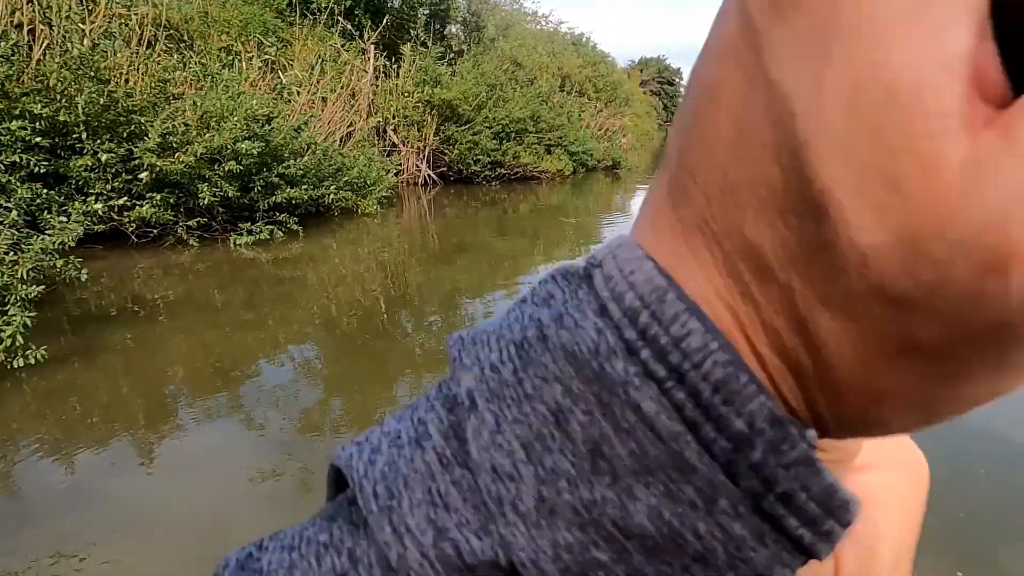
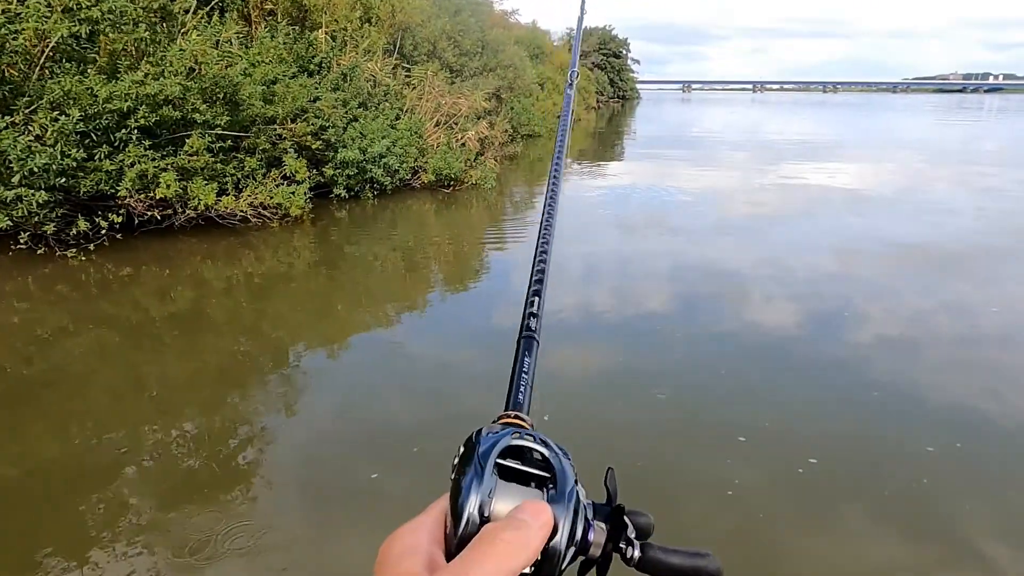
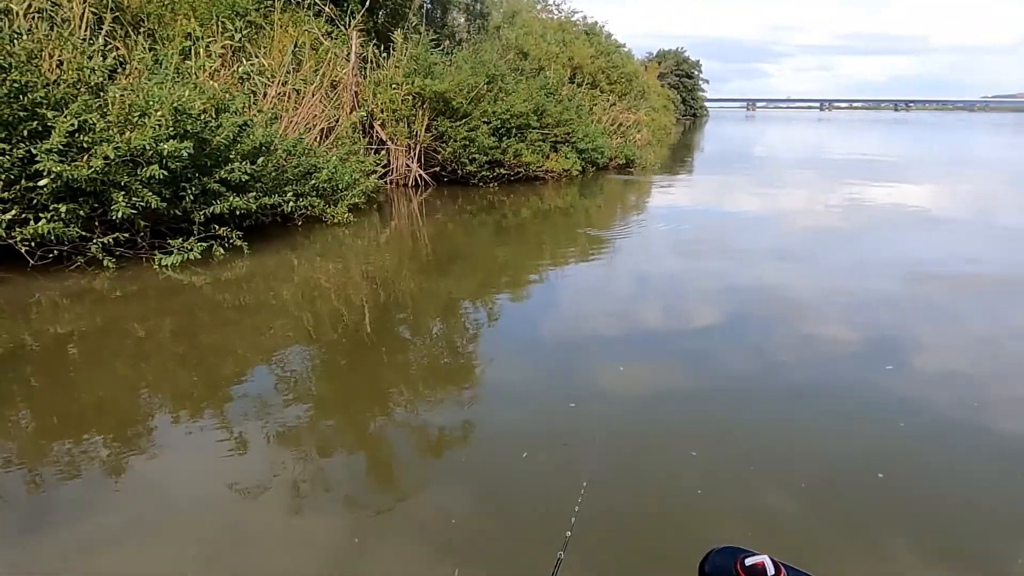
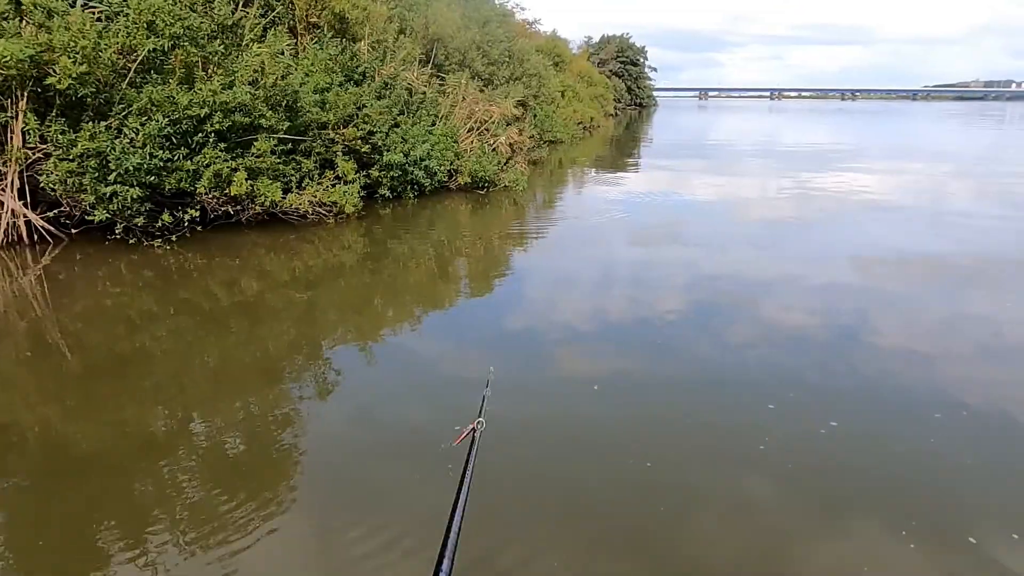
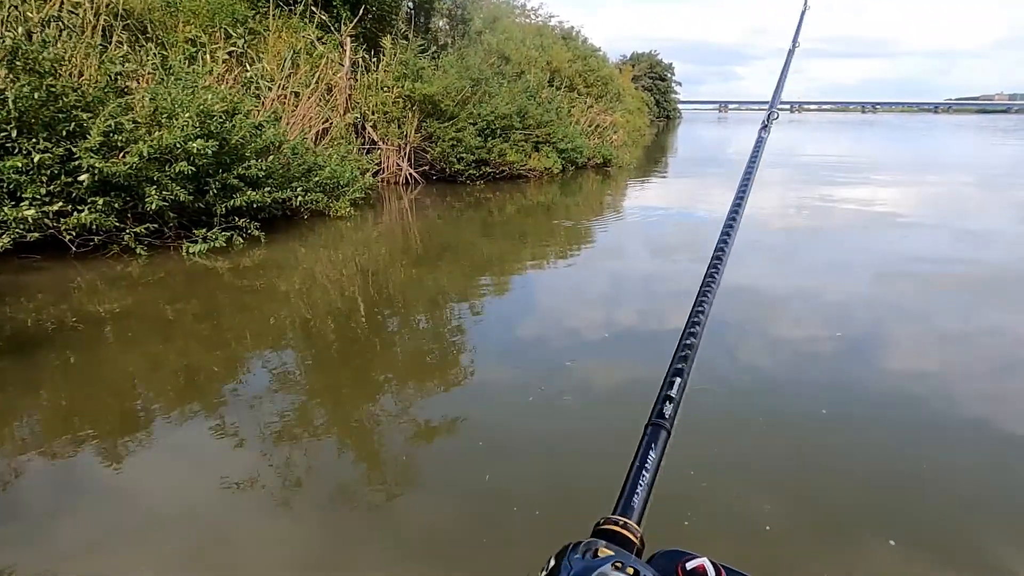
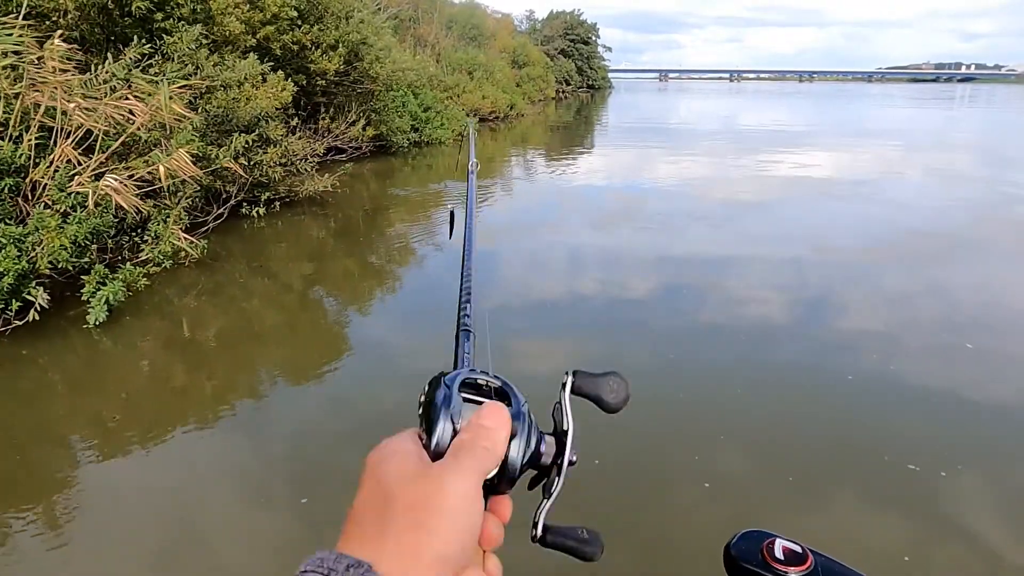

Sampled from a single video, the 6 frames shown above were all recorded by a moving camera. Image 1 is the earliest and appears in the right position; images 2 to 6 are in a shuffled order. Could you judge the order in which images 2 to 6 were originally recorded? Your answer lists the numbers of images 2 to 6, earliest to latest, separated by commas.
5, 3, 4, 2, 6
